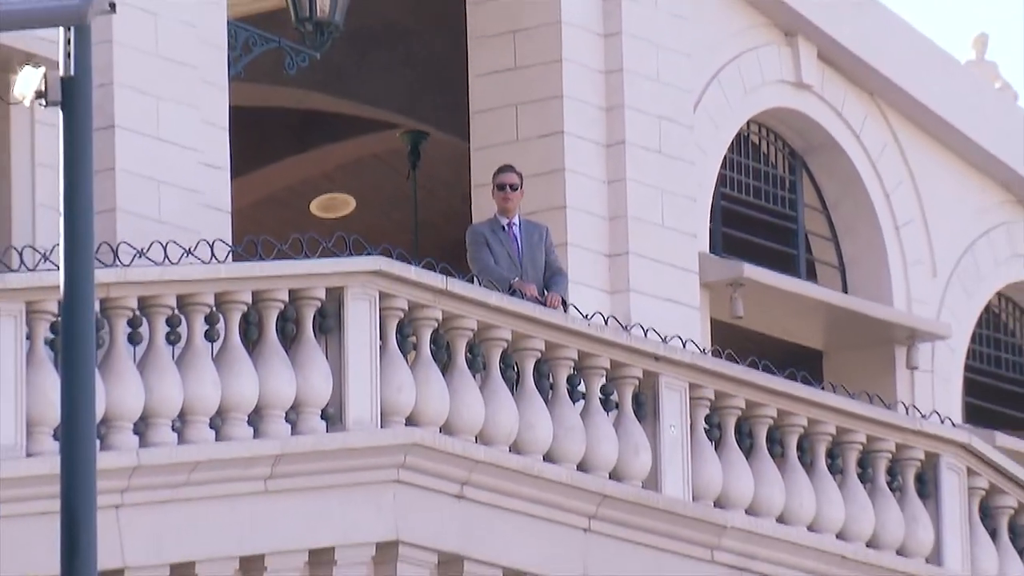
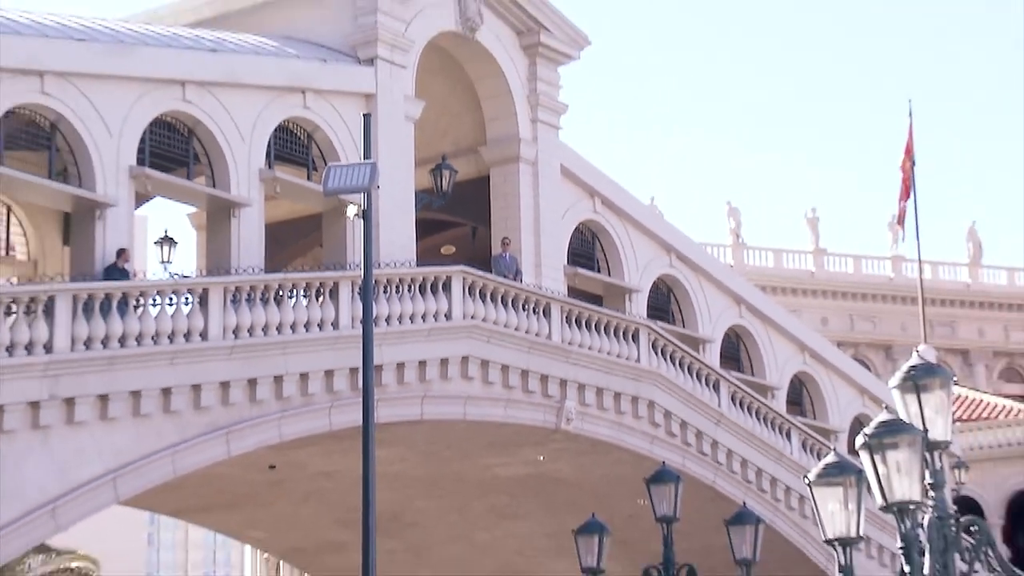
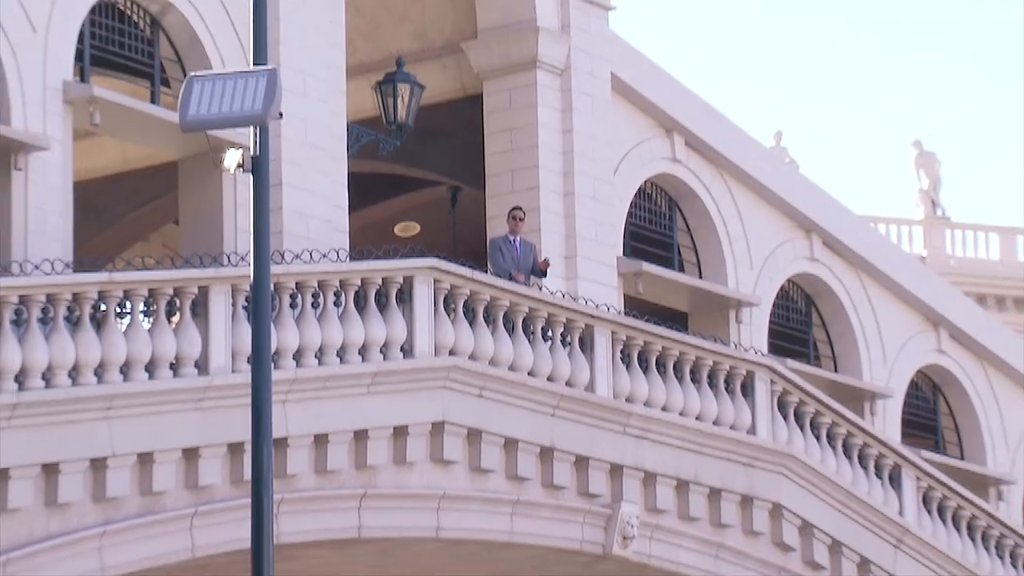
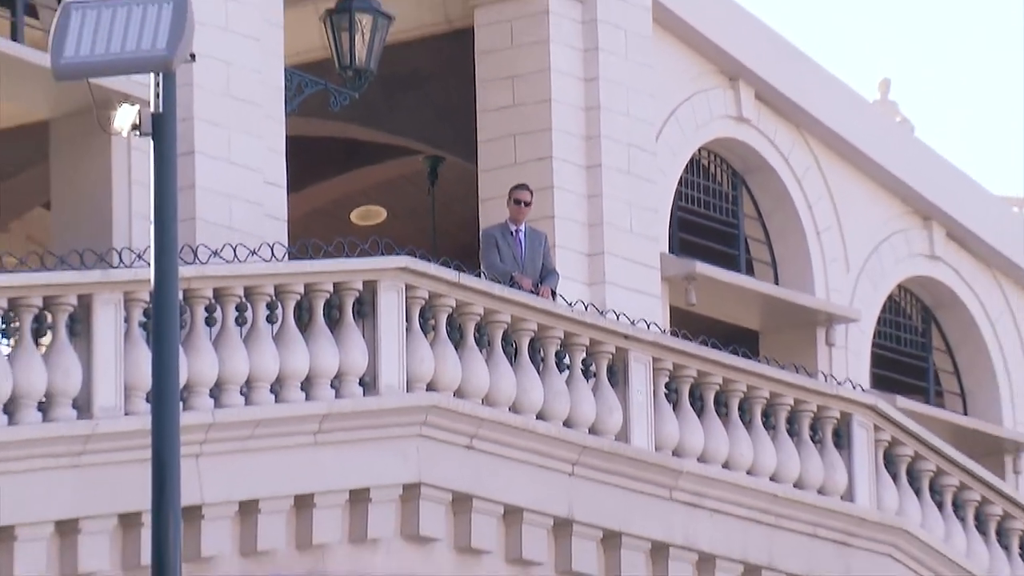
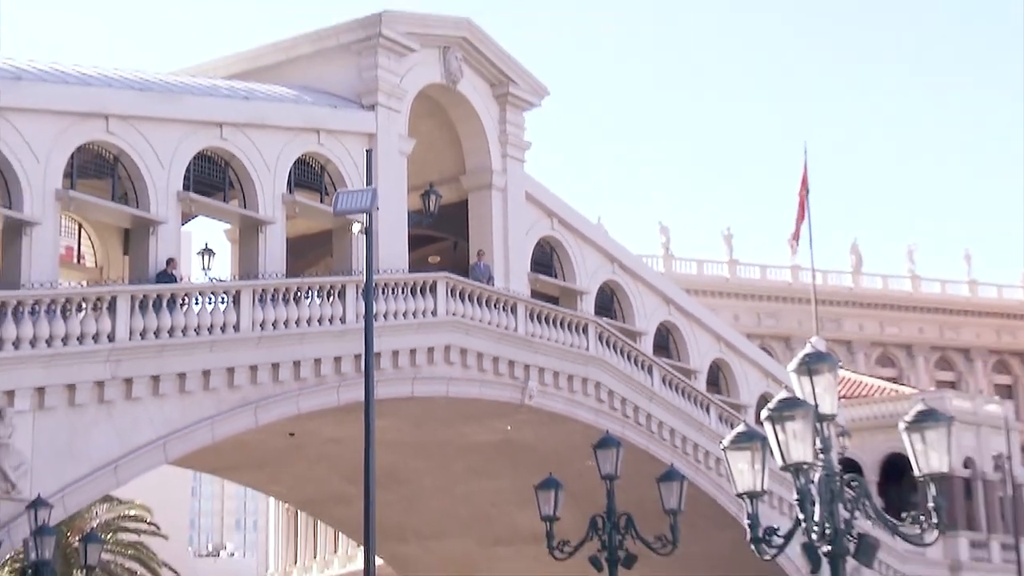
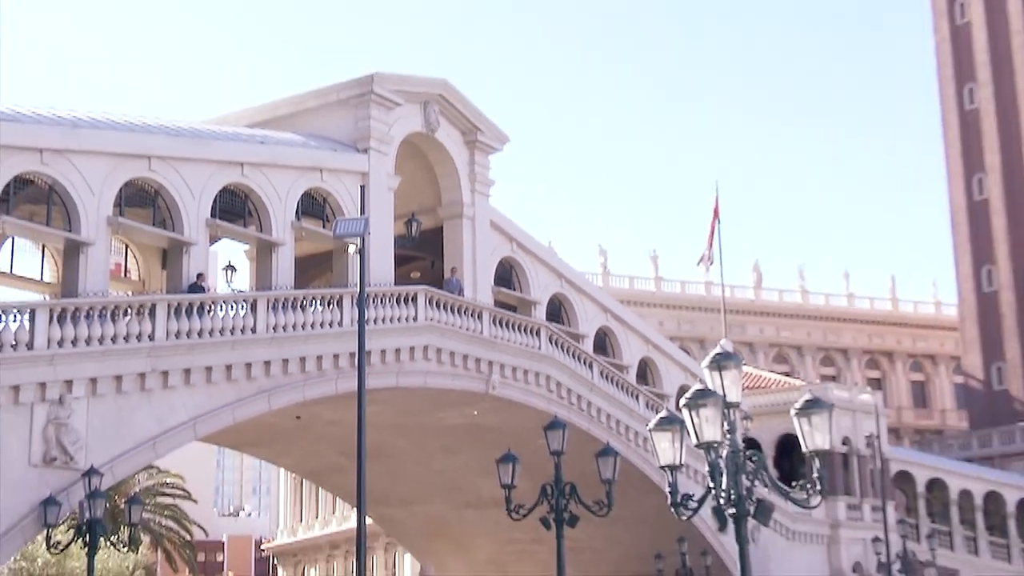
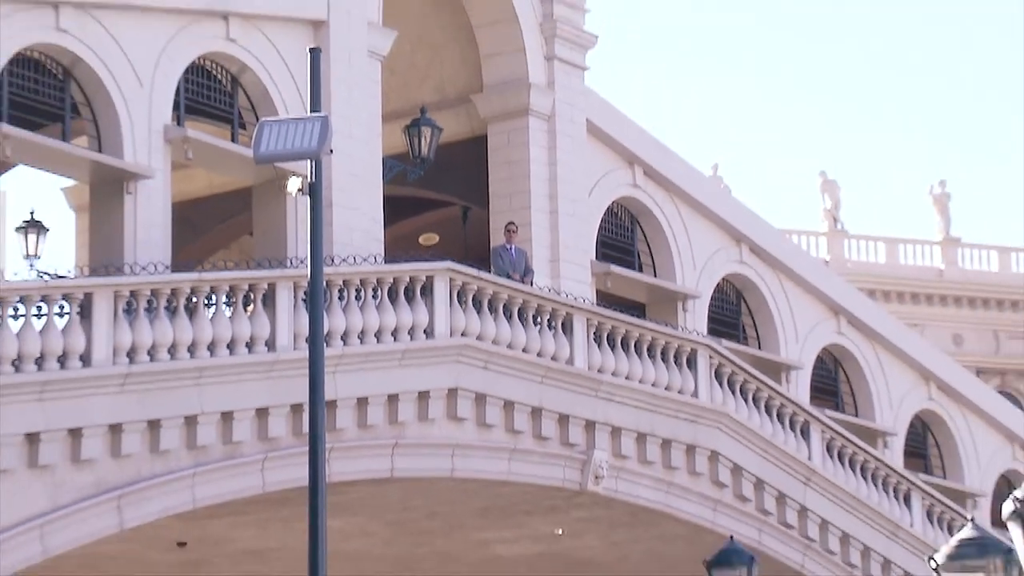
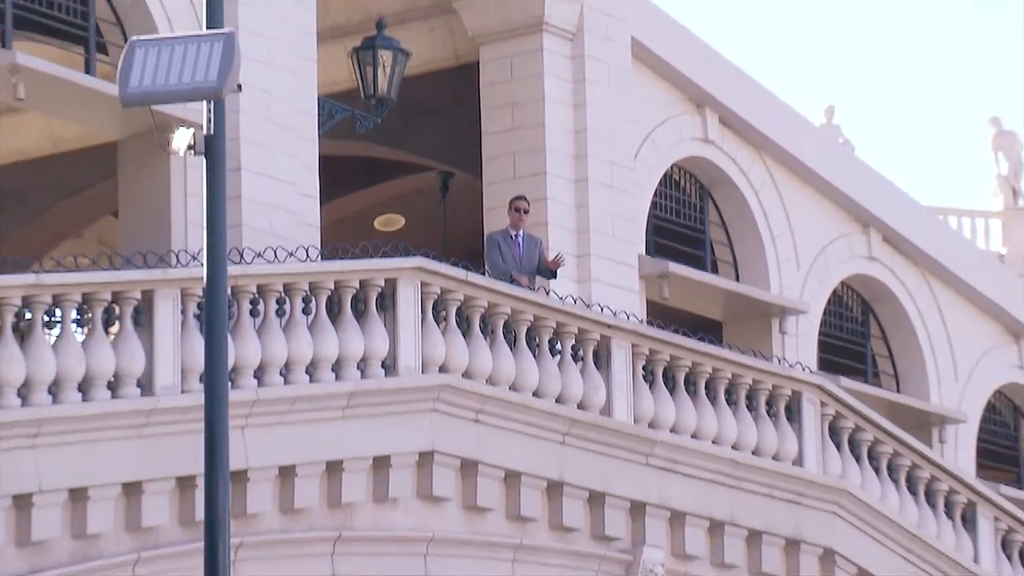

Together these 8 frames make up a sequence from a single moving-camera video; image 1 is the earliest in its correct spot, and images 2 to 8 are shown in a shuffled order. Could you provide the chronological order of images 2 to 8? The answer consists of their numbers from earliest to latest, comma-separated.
4, 8, 3, 7, 2, 5, 6
